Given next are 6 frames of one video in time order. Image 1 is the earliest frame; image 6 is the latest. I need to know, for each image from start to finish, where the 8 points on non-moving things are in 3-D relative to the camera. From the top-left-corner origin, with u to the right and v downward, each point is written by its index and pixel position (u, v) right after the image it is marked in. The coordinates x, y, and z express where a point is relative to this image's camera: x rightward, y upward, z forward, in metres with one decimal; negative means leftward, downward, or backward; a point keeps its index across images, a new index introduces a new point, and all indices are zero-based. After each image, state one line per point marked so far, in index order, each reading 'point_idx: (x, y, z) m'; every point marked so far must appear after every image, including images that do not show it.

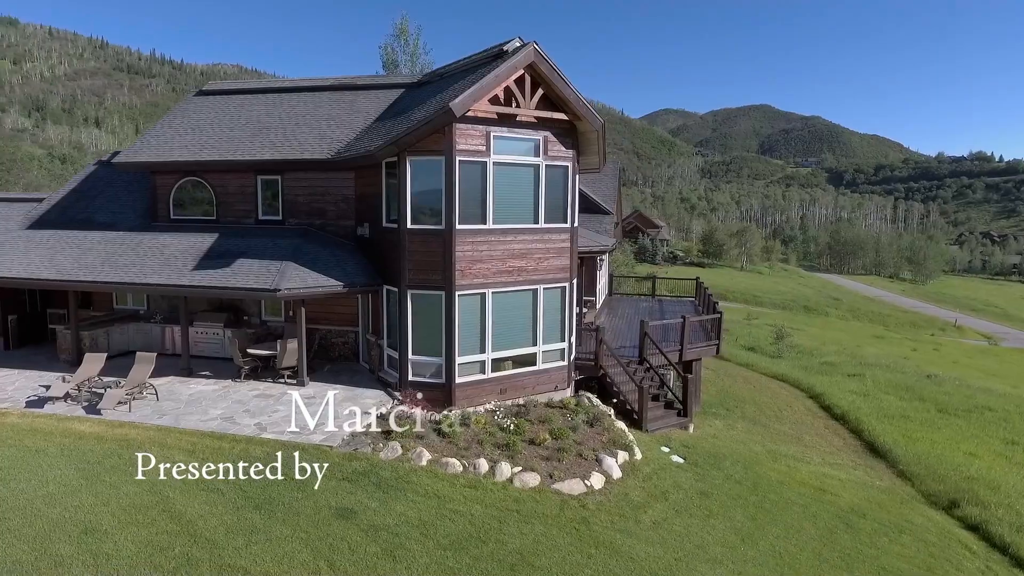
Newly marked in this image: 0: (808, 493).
0: (+6.2, -4.3, +12.5) m
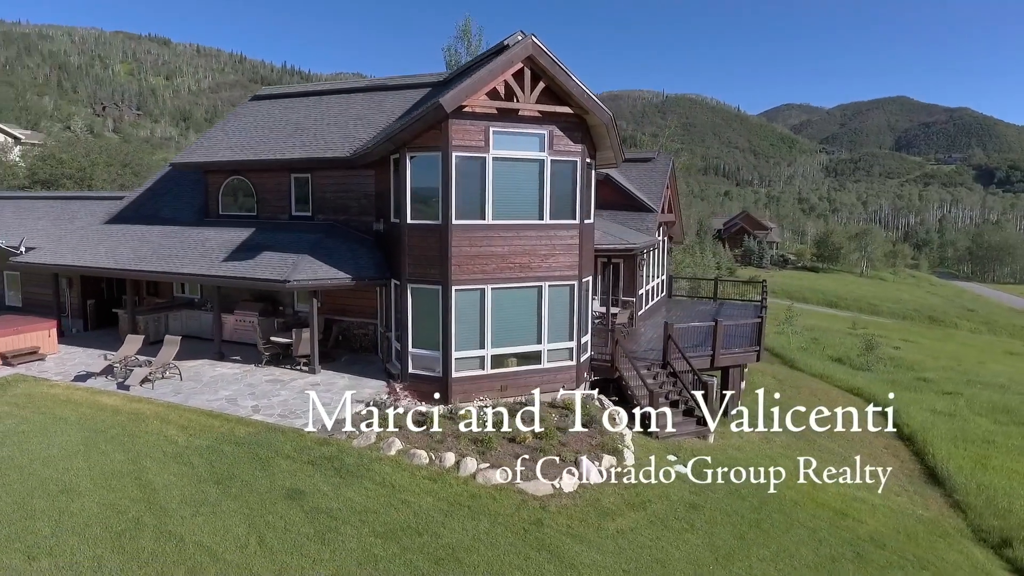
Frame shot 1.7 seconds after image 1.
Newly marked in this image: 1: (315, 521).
0: (+5.9, -4.4, +11.4) m
1: (-2.7, -3.2, +8.1) m
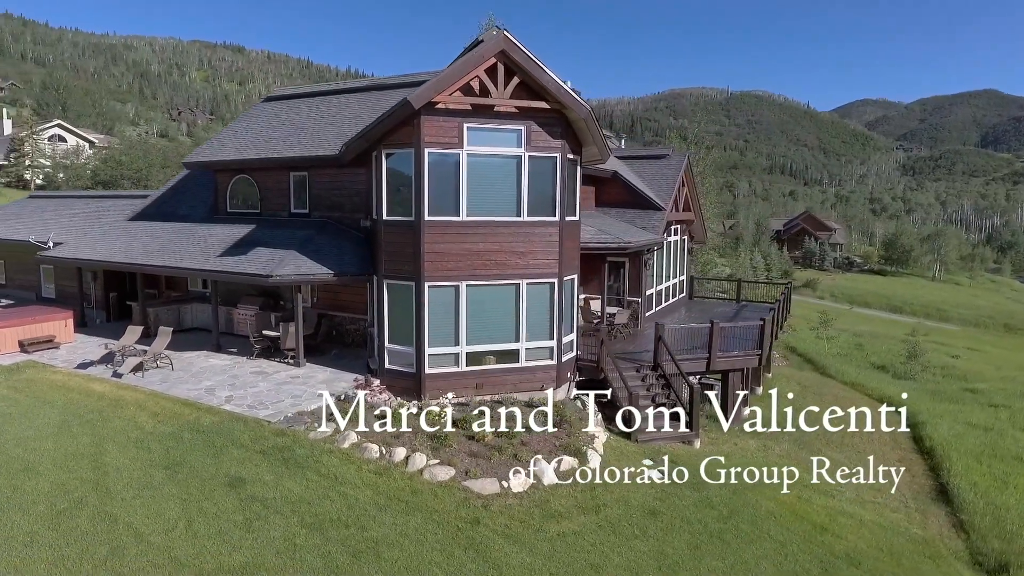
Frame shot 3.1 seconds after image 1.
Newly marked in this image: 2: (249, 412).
0: (+5.2, -4.4, +10.8) m
1: (-3.7, -3.1, +8.3) m
2: (-4.9, -2.3, +11.2) m
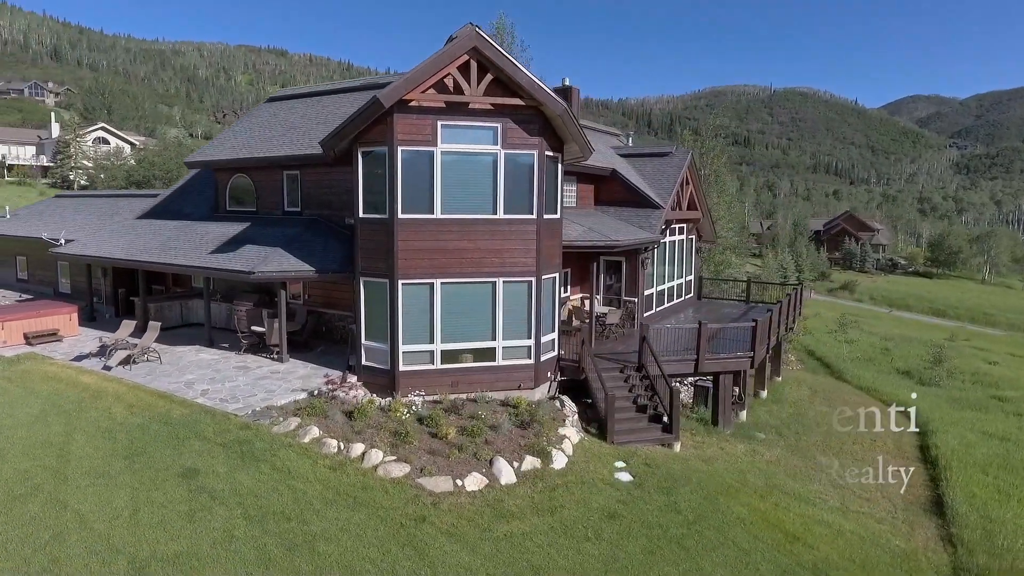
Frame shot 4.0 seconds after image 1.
0: (+4.5, -4.4, +10.4) m
1: (-4.5, -3.0, +8.5) m
2: (-5.6, -2.2, +11.4) m
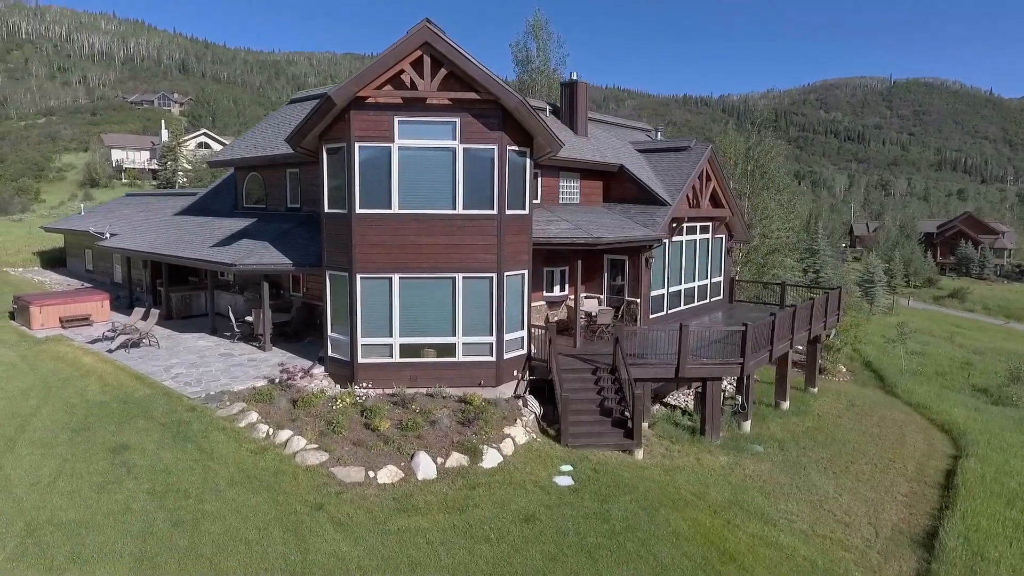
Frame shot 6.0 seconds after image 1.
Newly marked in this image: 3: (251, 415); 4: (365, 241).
0: (+3.0, -4.4, +9.8) m
1: (-6.1, -2.8, +9.1) m
2: (-6.7, -2.0, +12.2) m
3: (-4.8, -2.3, +11.0) m
4: (-3.2, +1.0, +12.9) m
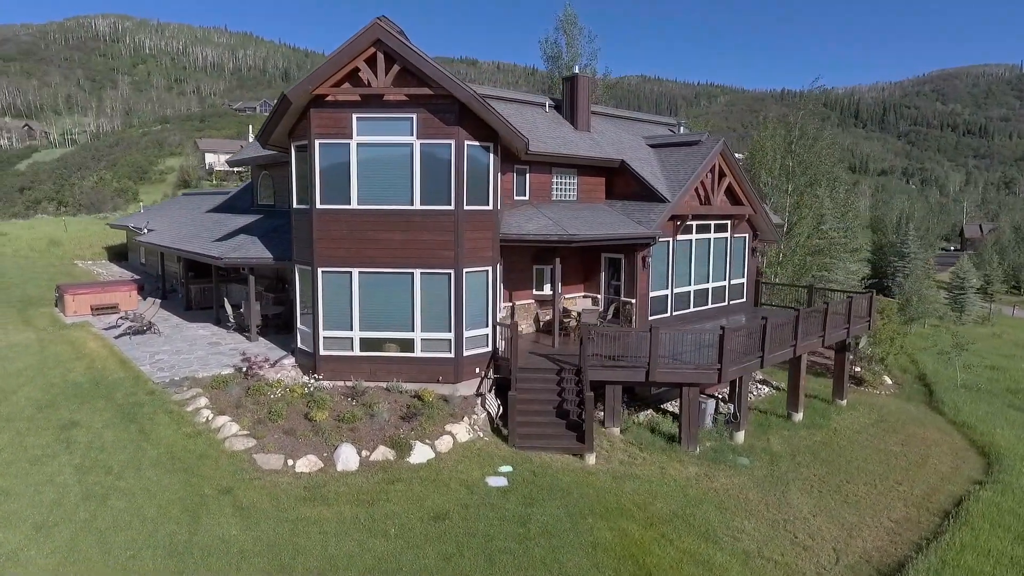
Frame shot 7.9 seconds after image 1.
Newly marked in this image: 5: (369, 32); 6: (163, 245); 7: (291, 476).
0: (+1.5, -4.3, +9.3) m
1: (-7.6, -2.6, +9.8) m
2: (-7.8, -1.9, +13.0) m
3: (-6.0, -2.2, +11.6) m
4: (-4.1, +1.1, +13.2) m
5: (-2.9, +5.1, +12.1) m
6: (-11.6, +1.4, +19.8) m
7: (-3.6, -3.1, +10.0) m
